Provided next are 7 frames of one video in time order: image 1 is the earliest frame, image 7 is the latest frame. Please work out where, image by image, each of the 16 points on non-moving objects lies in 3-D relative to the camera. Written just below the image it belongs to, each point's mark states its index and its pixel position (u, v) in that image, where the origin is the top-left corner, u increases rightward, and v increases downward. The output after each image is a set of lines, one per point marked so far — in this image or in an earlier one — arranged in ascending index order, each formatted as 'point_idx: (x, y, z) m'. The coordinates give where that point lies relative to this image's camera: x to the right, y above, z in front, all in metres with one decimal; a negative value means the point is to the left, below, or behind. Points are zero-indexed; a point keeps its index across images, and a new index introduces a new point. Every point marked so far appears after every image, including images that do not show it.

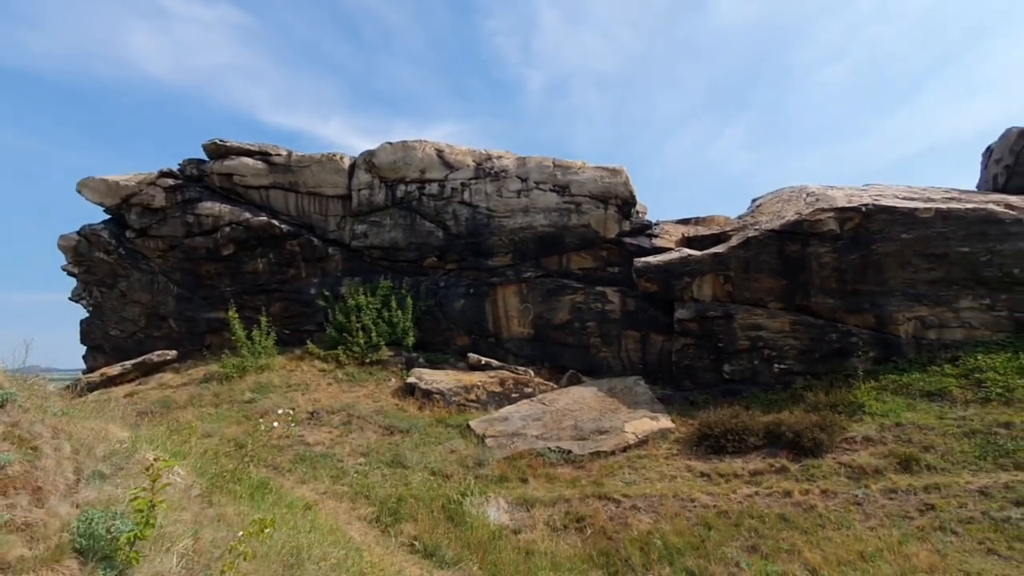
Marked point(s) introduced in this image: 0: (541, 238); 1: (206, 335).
0: (+0.7, +1.3, +12.2) m
1: (-8.9, -1.4, +14.1) m
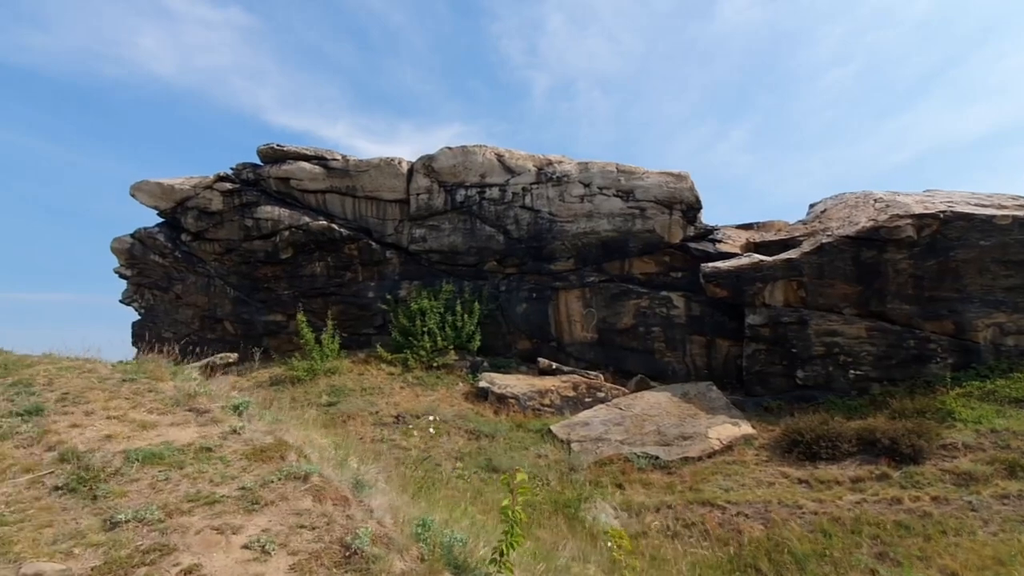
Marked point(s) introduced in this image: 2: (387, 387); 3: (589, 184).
0: (+2.3, +1.1, +12.3) m
1: (-7.3, -1.4, +14.2) m
2: (-2.7, -2.2, +10.7) m
3: (+2.0, +2.7, +12.4) m
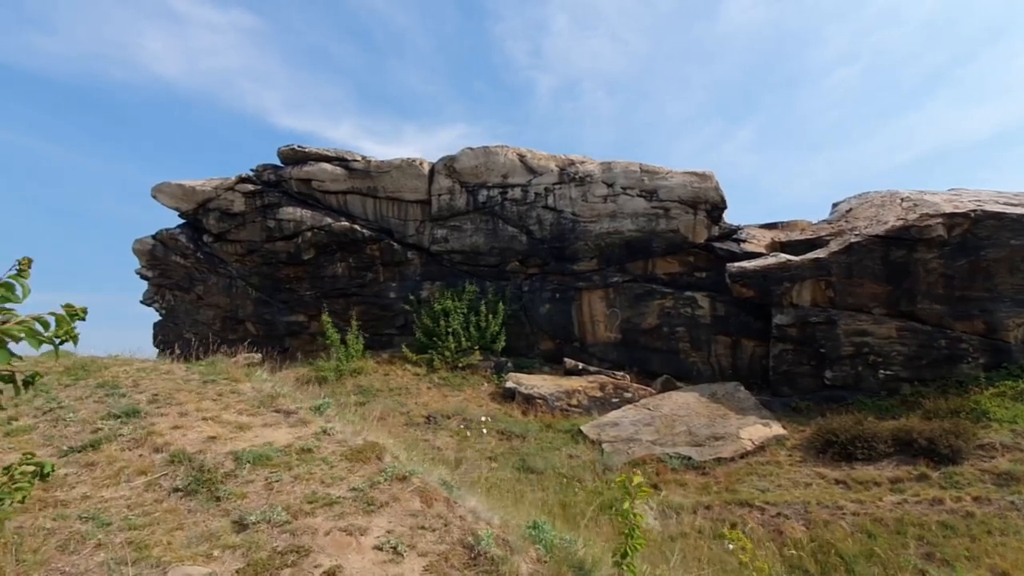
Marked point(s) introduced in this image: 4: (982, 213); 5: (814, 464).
0: (+2.9, +1.1, +12.3) m
1: (-6.7, -1.5, +14.3) m
2: (-2.2, -2.2, +10.7) m
3: (+2.6, +2.7, +12.4) m
4: (+9.7, +1.5, +10.0) m
5: (+5.2, -3.0, +8.3) m
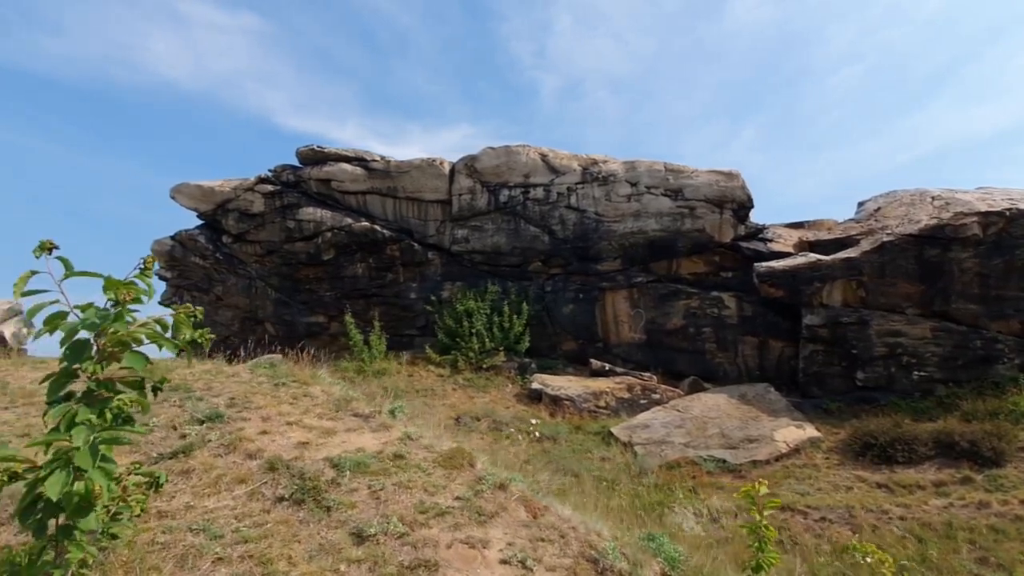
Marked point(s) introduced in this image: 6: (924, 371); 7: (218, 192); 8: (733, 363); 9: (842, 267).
0: (+3.5, +1.1, +12.1) m
1: (-6.1, -1.5, +14.2) m
2: (-1.6, -2.2, +10.6) m
3: (+3.1, +2.6, +12.3) m
4: (+10.2, +1.6, +9.8) m
5: (+5.7, -3.0, +8.1) m
6: (+8.4, -1.7, +9.9) m
7: (-8.8, +2.9, +14.5) m
8: (+5.2, -1.8, +11.4) m
9: (+7.1, +0.5, +10.4) m
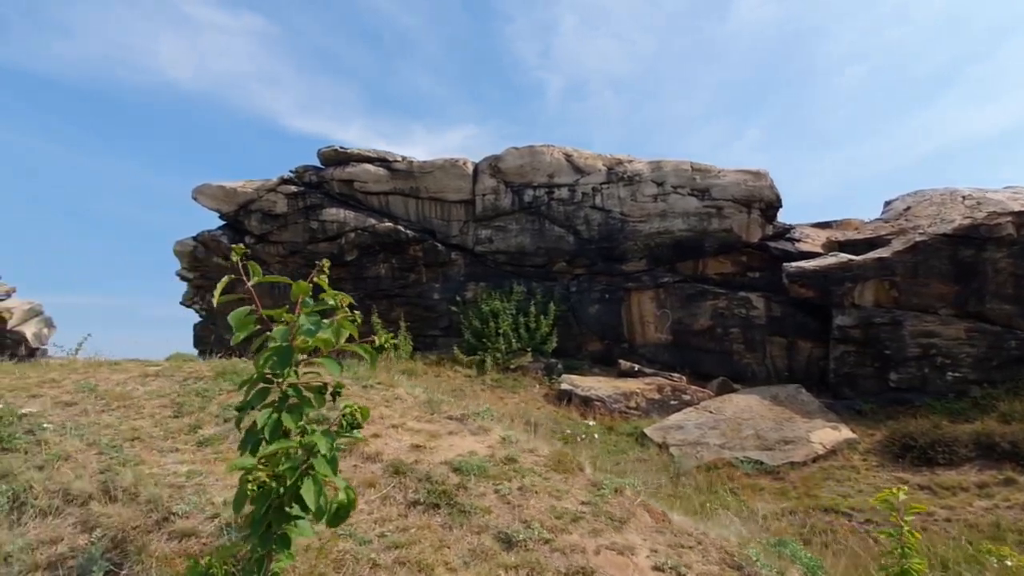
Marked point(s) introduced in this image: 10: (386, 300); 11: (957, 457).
0: (+4.2, +1.1, +12.1) m
1: (-5.4, -1.5, +14.2) m
2: (-0.9, -2.2, +10.6) m
3: (+3.8, +2.6, +12.2) m
4: (+10.9, +1.6, +9.7) m
5: (+6.4, -3.0, +8.1) m
6: (+9.0, -1.7, +9.8) m
7: (-8.1, +2.9, +14.6) m
8: (+5.9, -1.8, +11.4) m
9: (+7.7, +0.5, +10.3) m
10: (-3.6, -0.4, +13.8) m
11: (+7.3, -2.8, +8.0) m
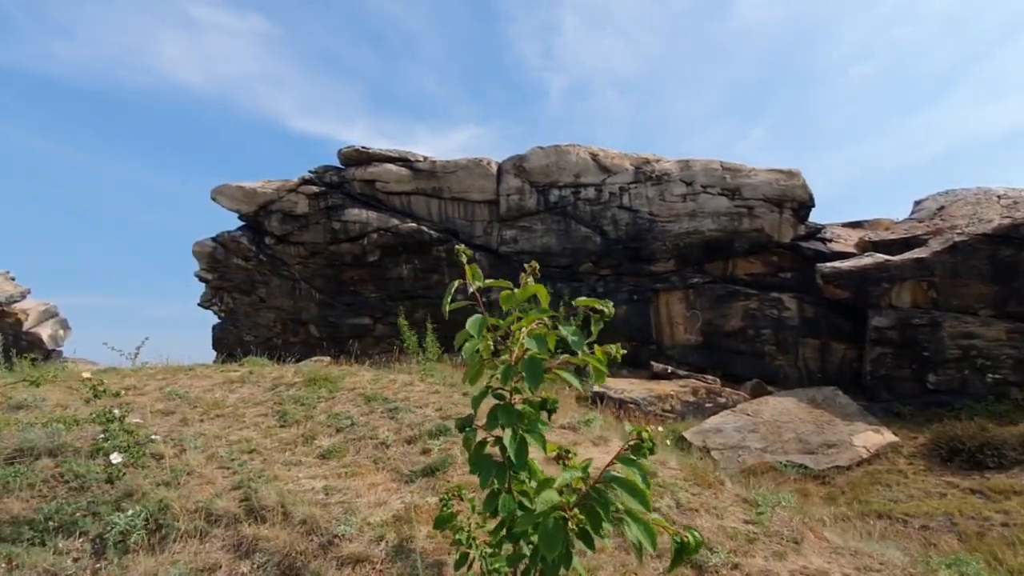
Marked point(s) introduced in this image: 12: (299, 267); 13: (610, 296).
0: (+4.8, +1.1, +11.9) m
1: (-4.8, -1.5, +14.1) m
2: (-0.3, -2.2, +10.4) m
3: (+4.5, +2.6, +12.1) m
4: (+11.5, +1.5, +9.5) m
5: (+7.0, -3.0, +7.9) m
6: (+9.7, -1.7, +9.6) m
7: (-7.5, +2.8, +14.4) m
8: (+6.6, -1.8, +11.2) m
9: (+8.4, +0.4, +10.2) m
10: (-2.9, -0.4, +13.7) m
11: (+8.0, -2.8, +7.8) m
12: (-6.4, +0.6, +14.4) m
13: (+2.5, -0.2, +12.5) m
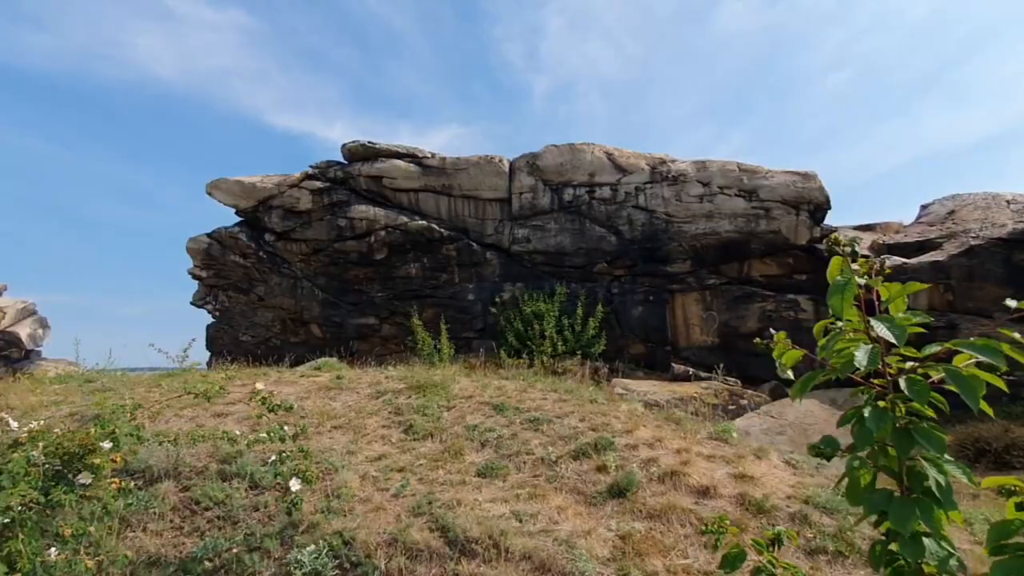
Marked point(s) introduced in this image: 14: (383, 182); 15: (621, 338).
0: (+5.2, +1.1, +11.9) m
1: (-4.5, -1.5, +13.7) m
2: (+0.2, -2.2, +10.2) m
3: (+4.9, +2.6, +12.0) m
4: (+12.0, +1.5, +9.8) m
5: (+7.6, -3.1, +8.0) m
6: (+10.2, -1.8, +9.8) m
7: (-7.2, +2.9, +13.9) m
8: (+7.0, -1.8, +11.3) m
9: (+8.8, +0.4, +10.3) m
10: (-2.6, -0.4, +13.3) m
11: (+8.5, -2.8, +7.9) m
12: (-6.1, +0.7, +13.9) m
13: (+2.9, -0.2, +12.3) m
14: (-3.6, +3.0, +13.6) m
15: (+2.8, -1.3, +12.2) m
